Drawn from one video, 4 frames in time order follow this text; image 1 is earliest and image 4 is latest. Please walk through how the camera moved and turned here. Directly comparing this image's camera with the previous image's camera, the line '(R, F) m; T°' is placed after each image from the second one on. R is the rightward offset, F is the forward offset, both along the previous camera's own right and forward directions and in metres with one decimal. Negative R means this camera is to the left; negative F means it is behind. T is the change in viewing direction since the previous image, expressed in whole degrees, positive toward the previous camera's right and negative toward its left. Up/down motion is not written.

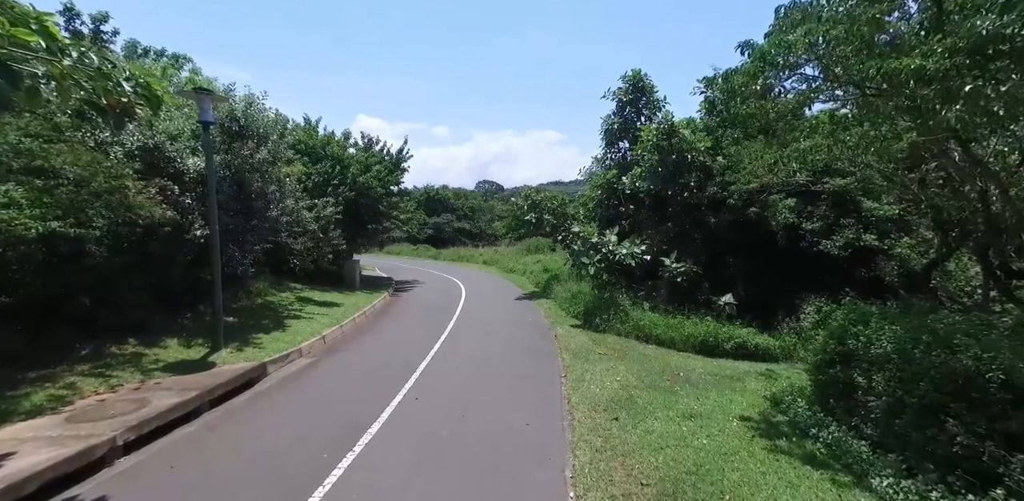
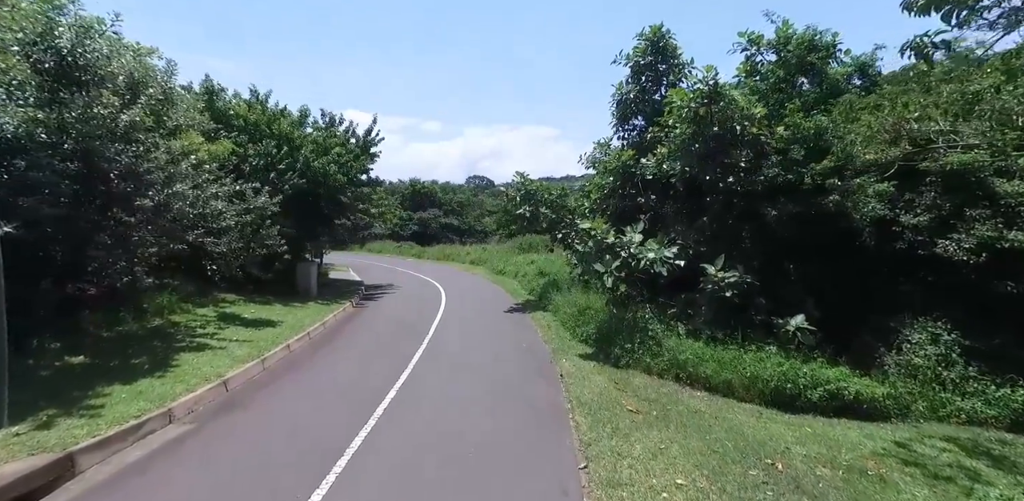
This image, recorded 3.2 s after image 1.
(+0.1, +3.8) m; +1°
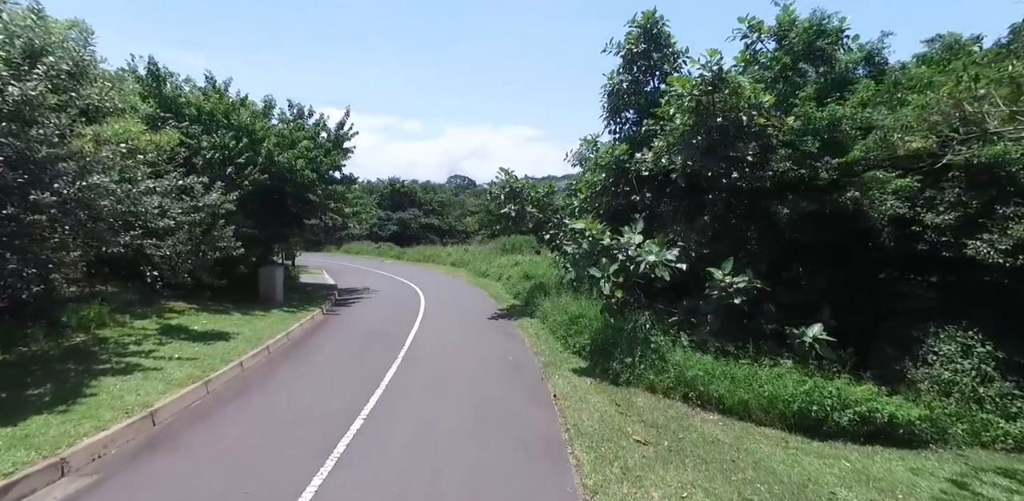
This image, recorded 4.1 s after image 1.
(-0.1, +1.2) m; +2°
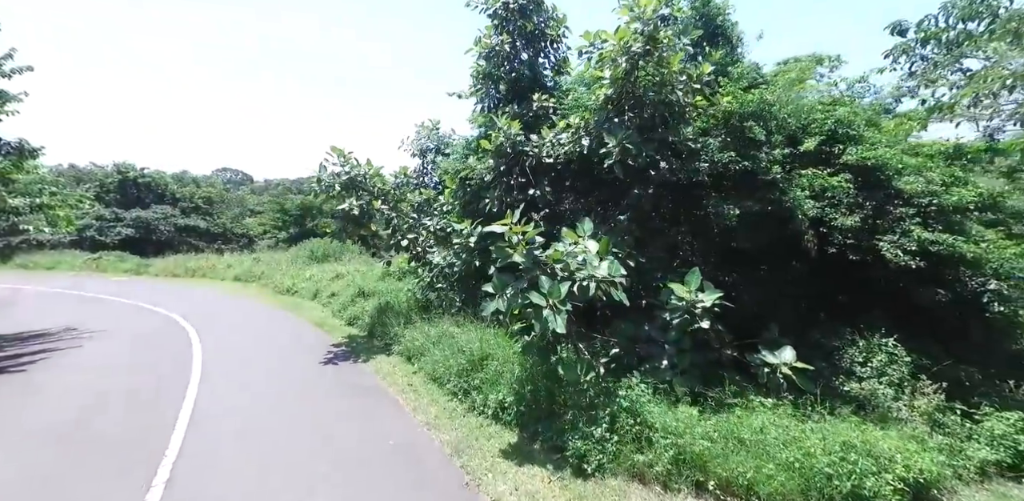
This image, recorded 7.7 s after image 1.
(-1.1, +3.9) m; +23°
